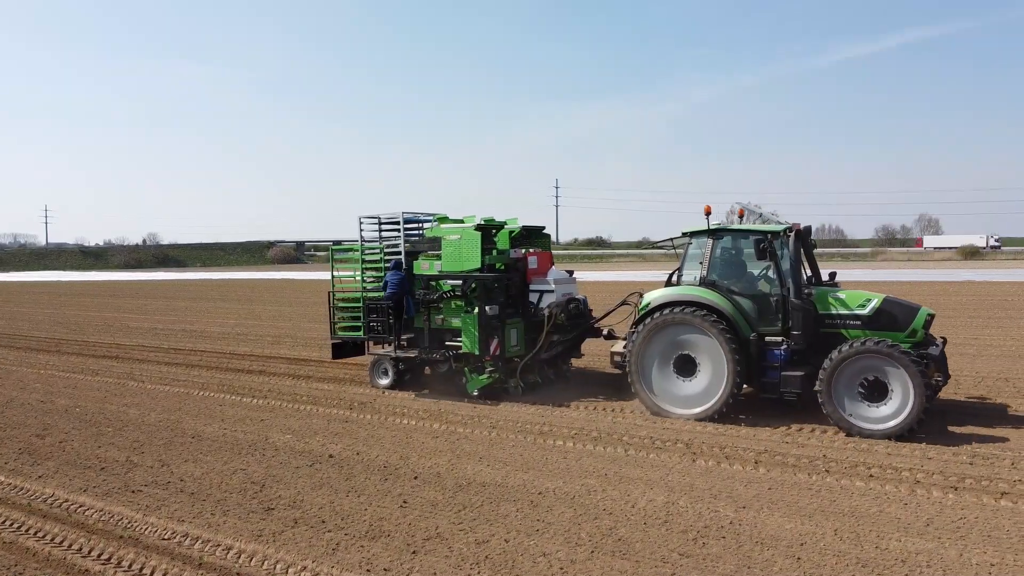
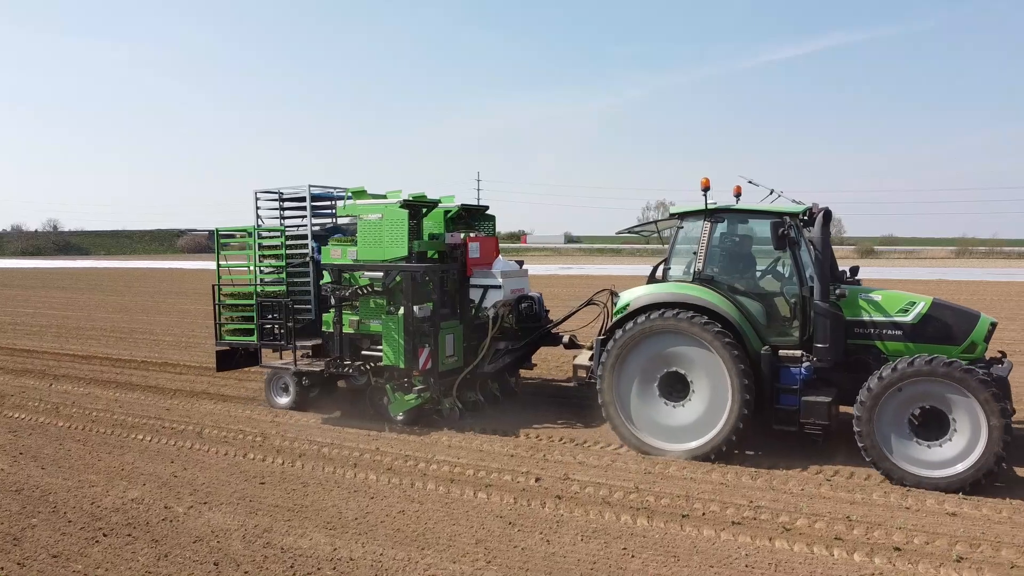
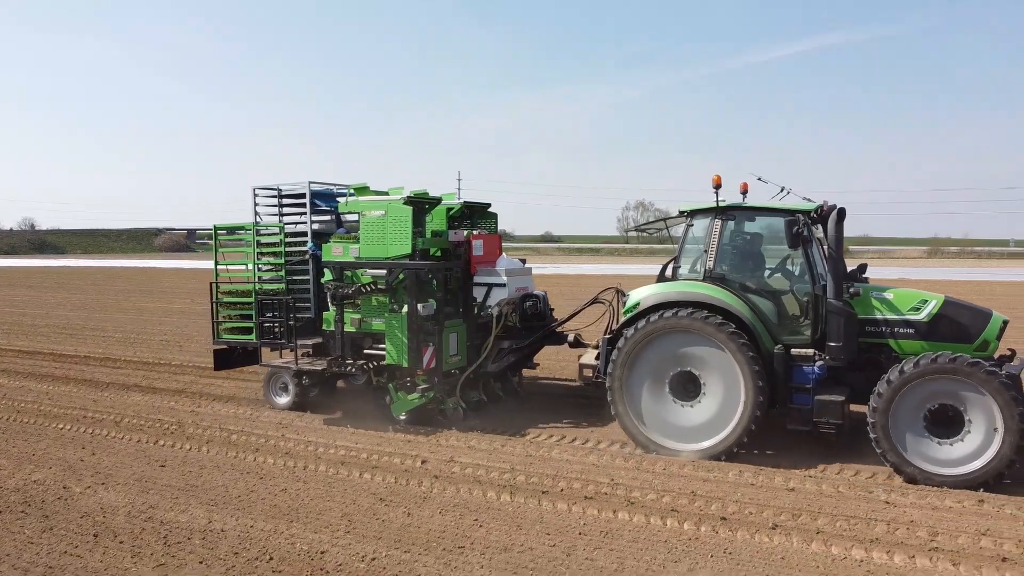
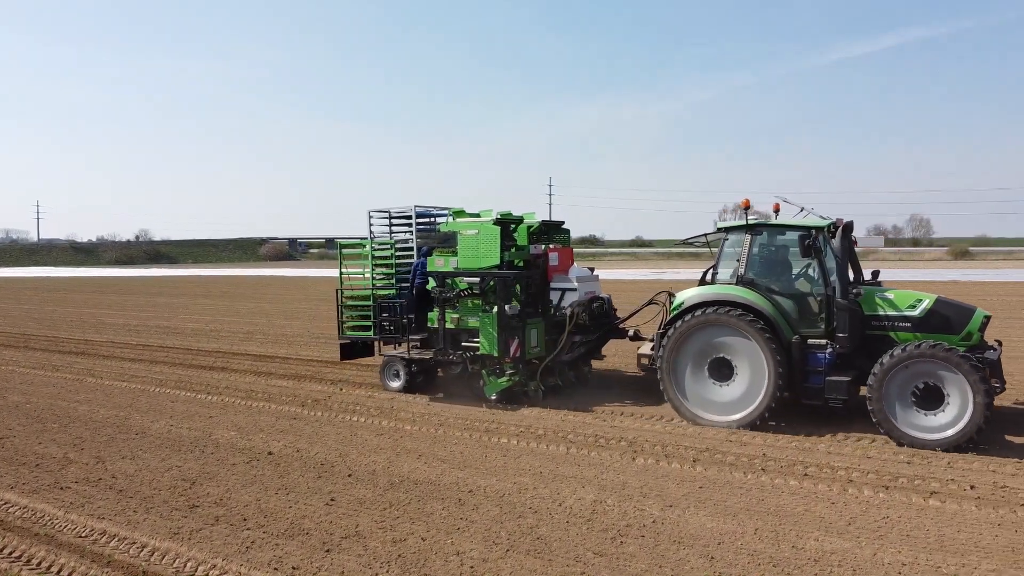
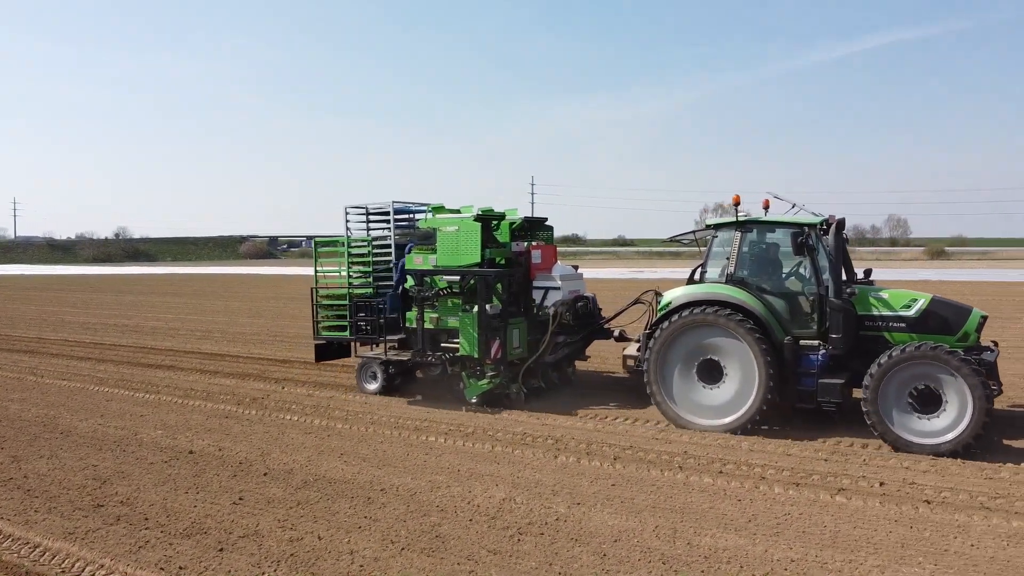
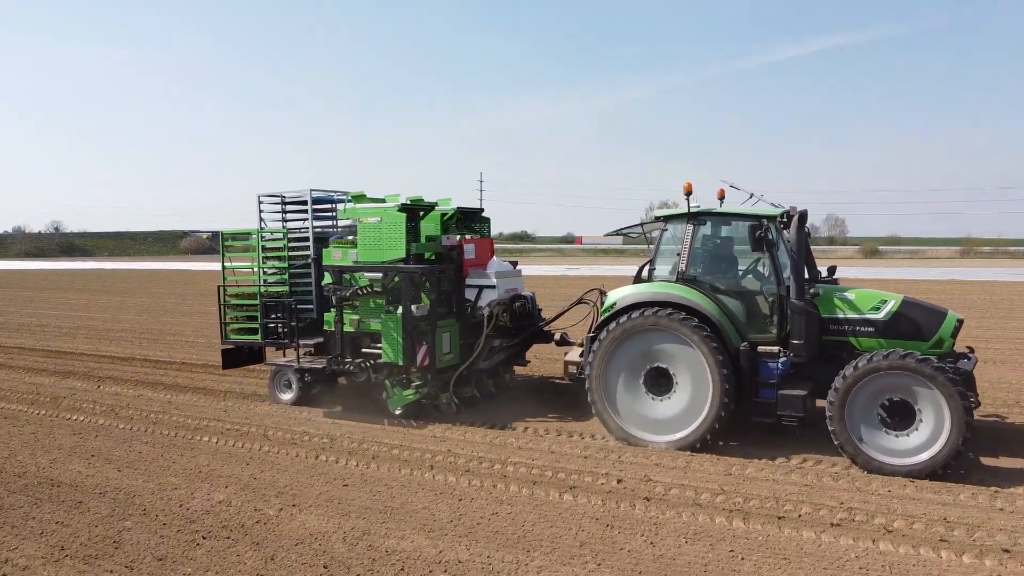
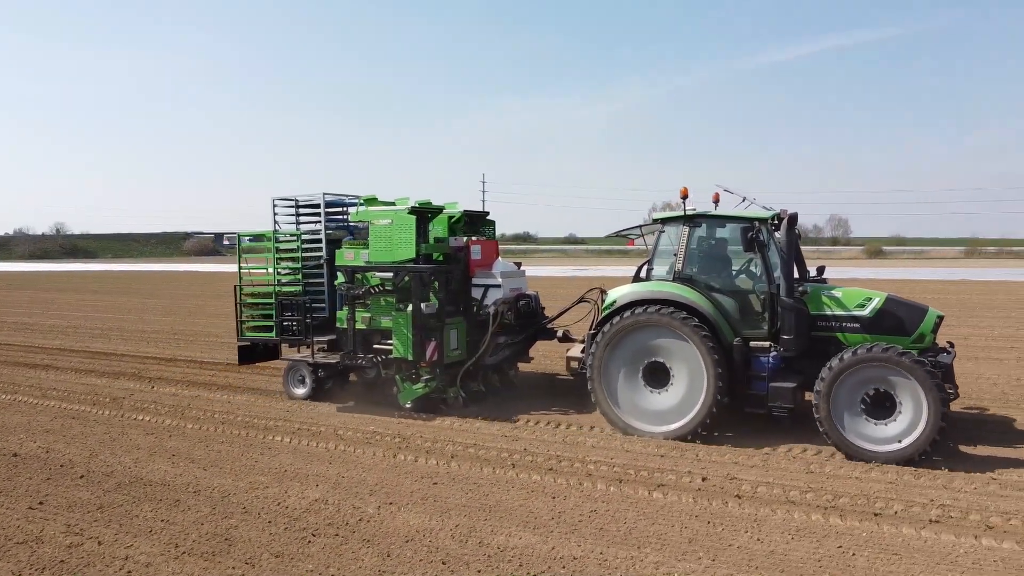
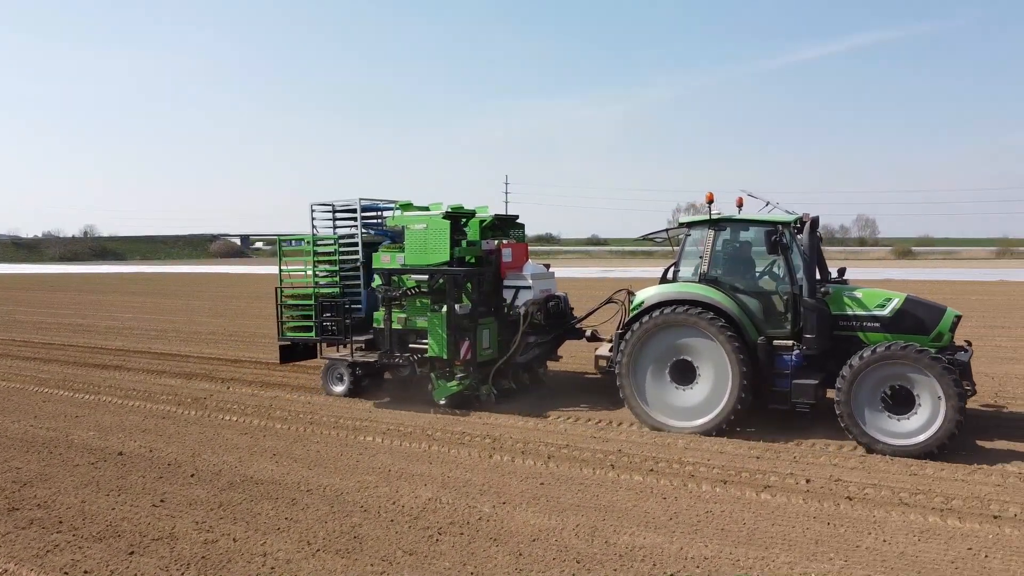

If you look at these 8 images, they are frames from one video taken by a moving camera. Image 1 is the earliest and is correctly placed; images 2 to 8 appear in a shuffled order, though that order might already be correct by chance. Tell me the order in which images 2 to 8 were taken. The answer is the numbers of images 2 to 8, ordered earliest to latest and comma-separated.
4, 5, 8, 7, 6, 2, 3
